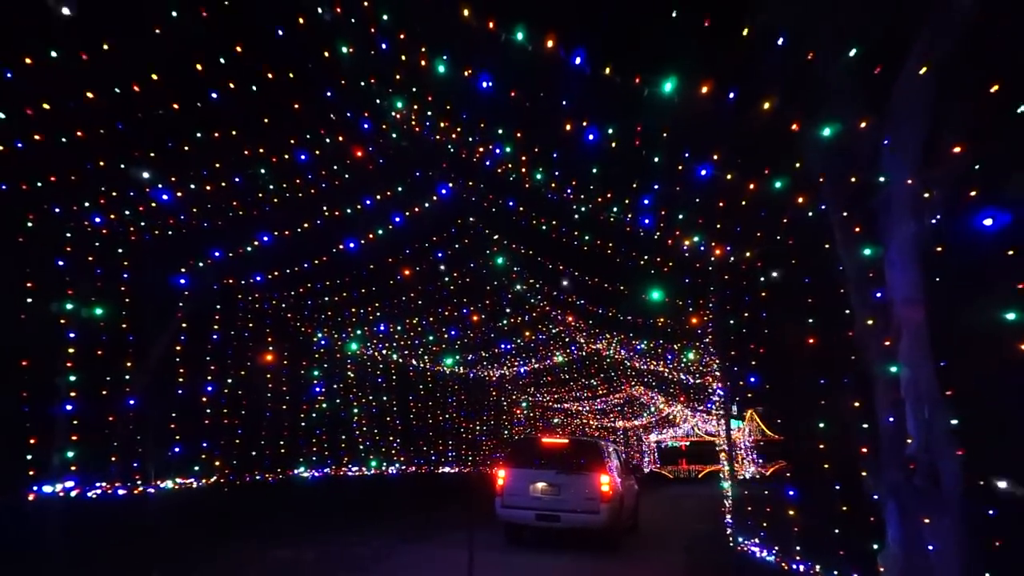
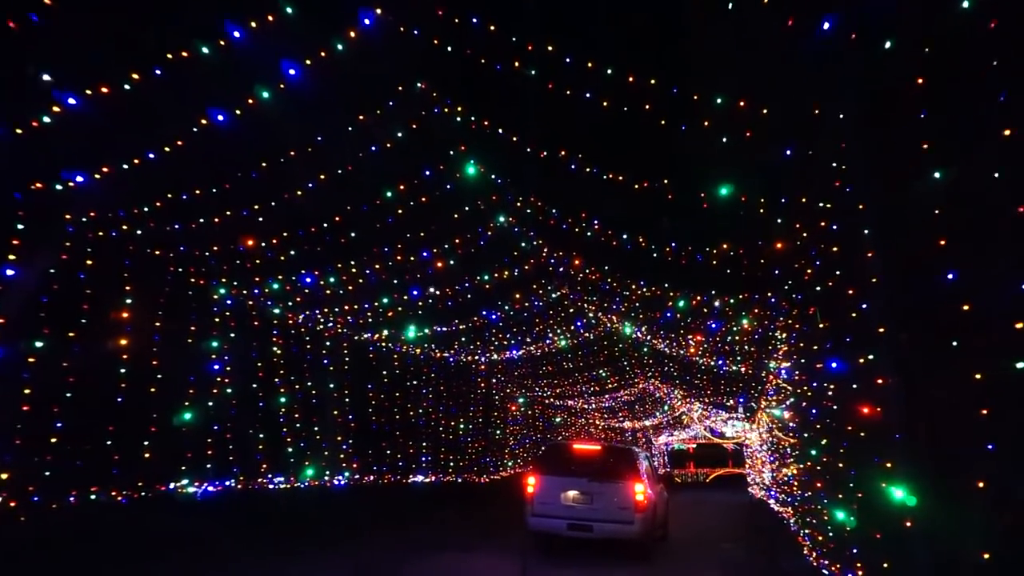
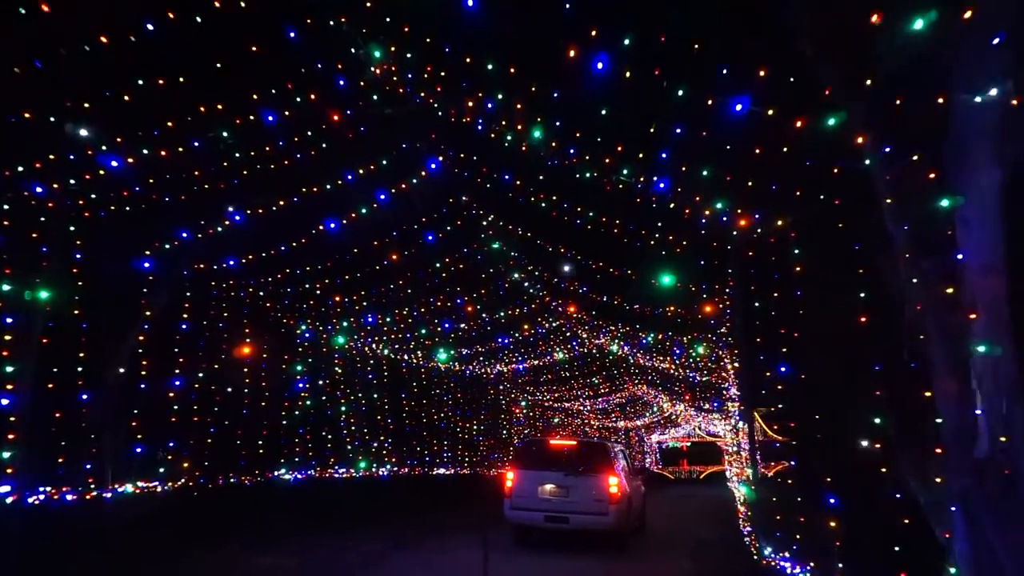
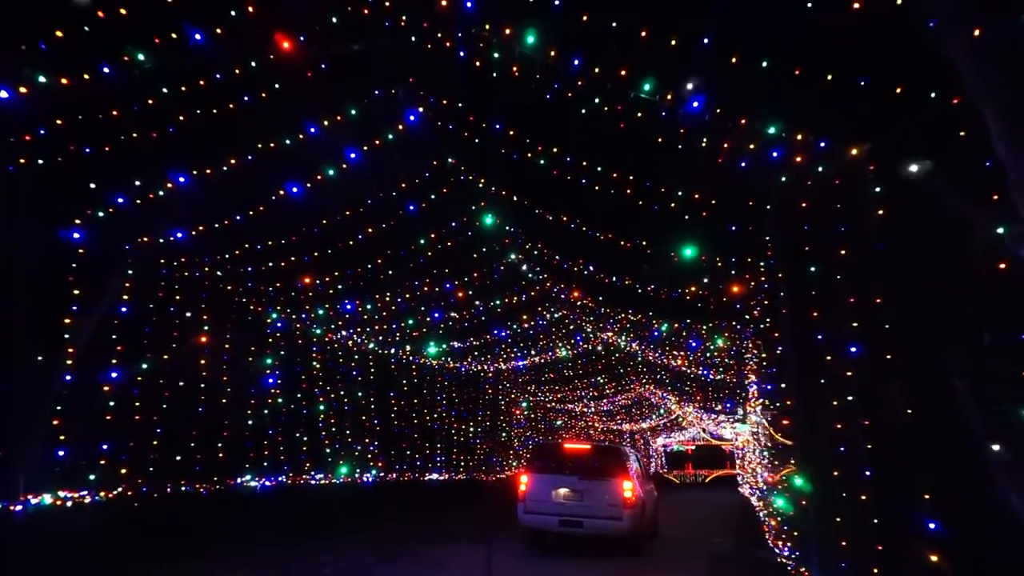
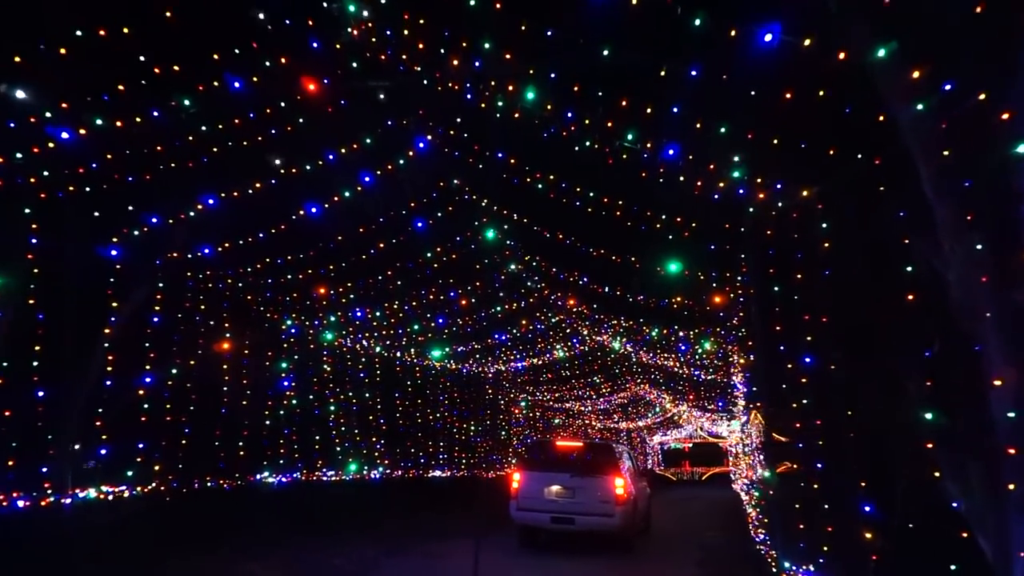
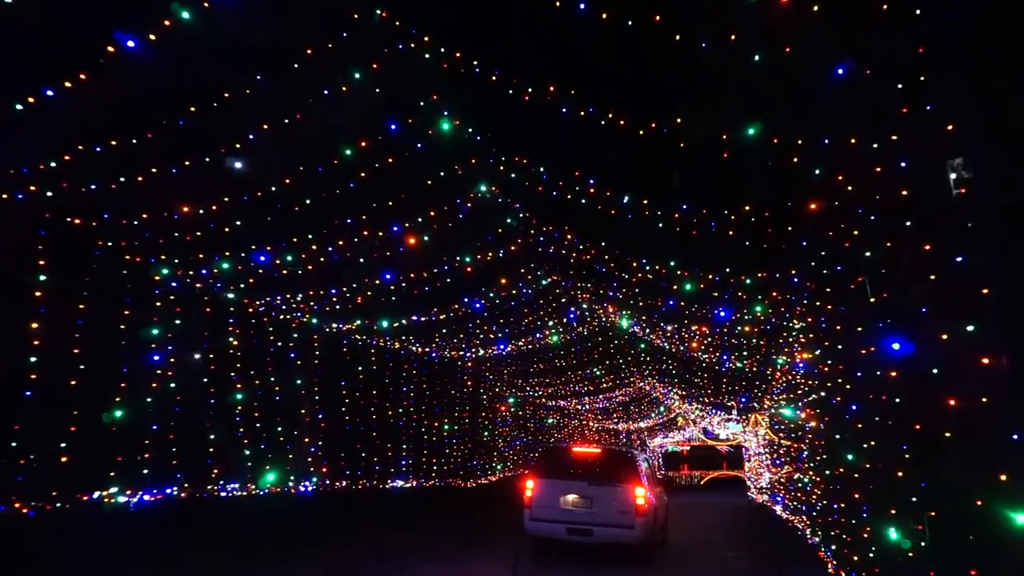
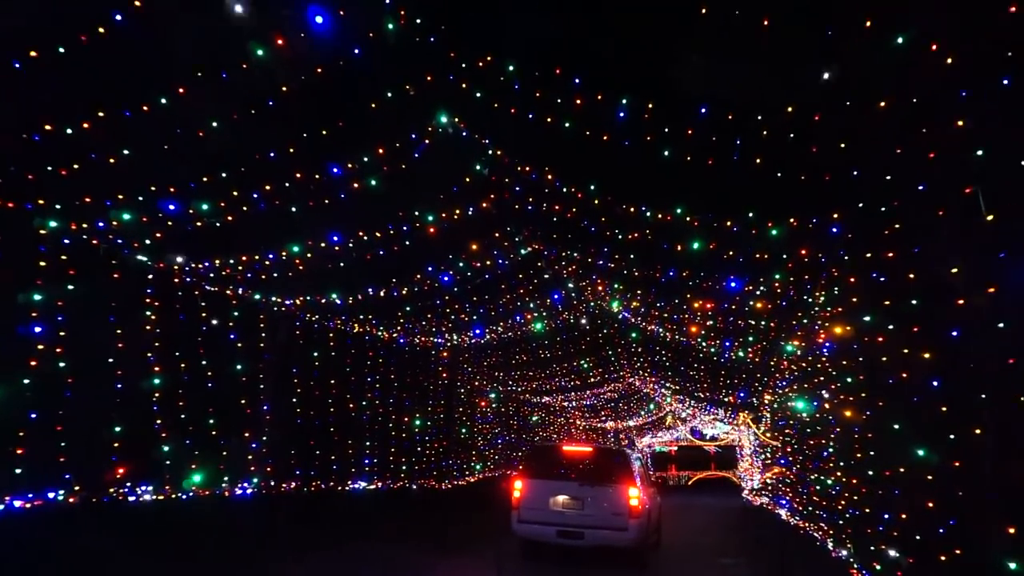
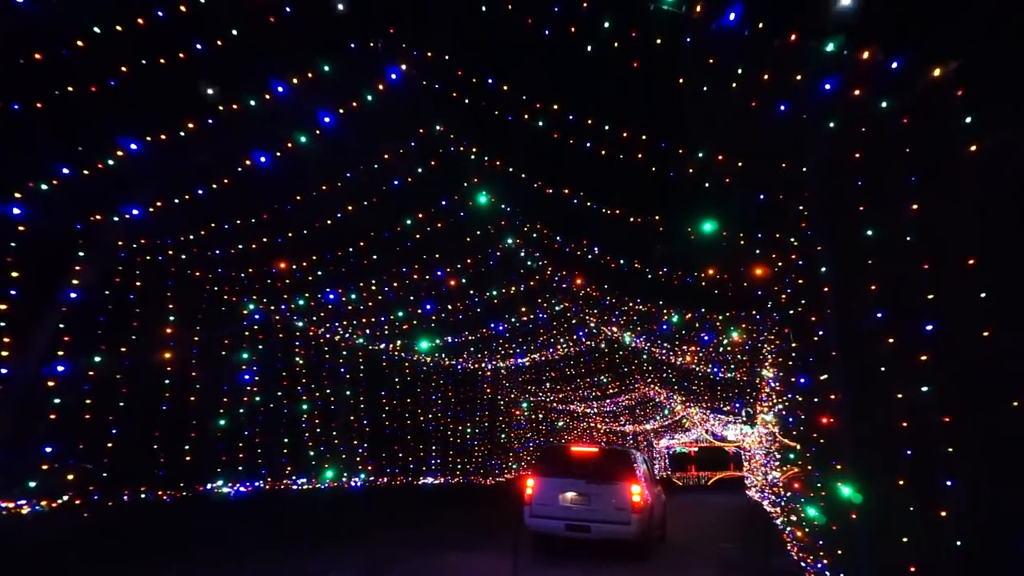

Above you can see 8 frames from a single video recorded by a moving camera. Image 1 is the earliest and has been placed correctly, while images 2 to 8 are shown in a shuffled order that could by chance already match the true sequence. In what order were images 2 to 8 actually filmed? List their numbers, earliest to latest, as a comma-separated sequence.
3, 5, 4, 8, 2, 6, 7
